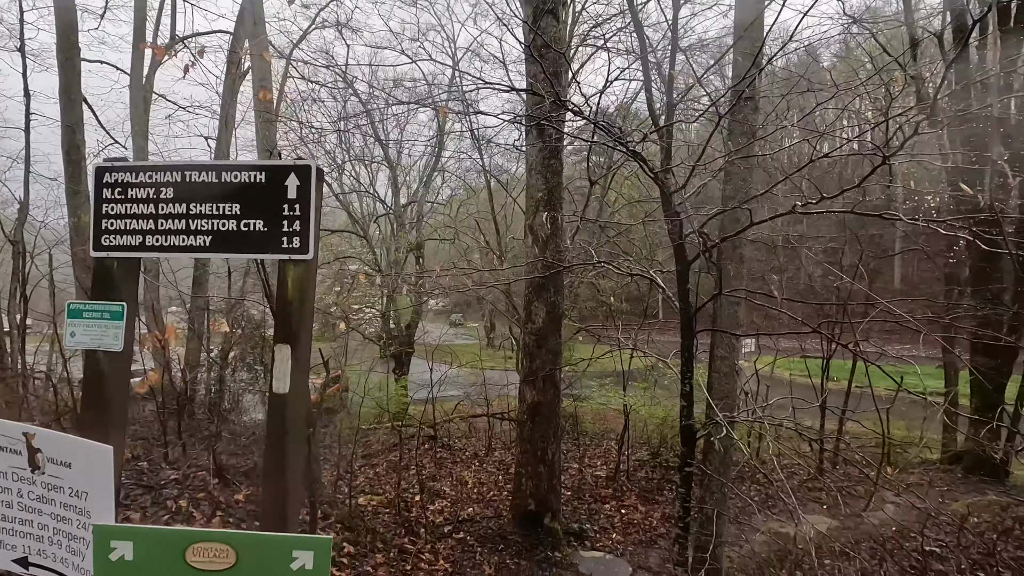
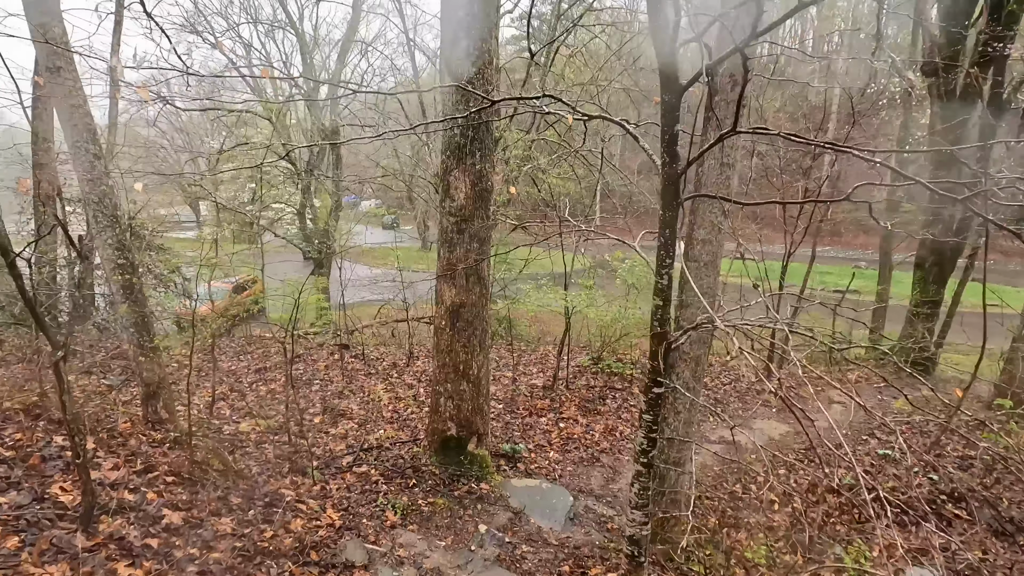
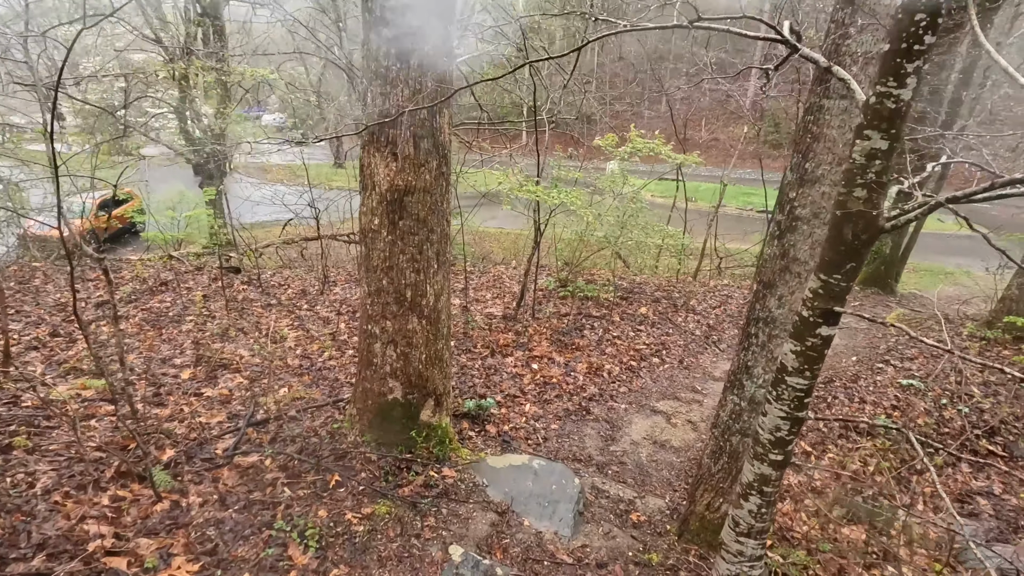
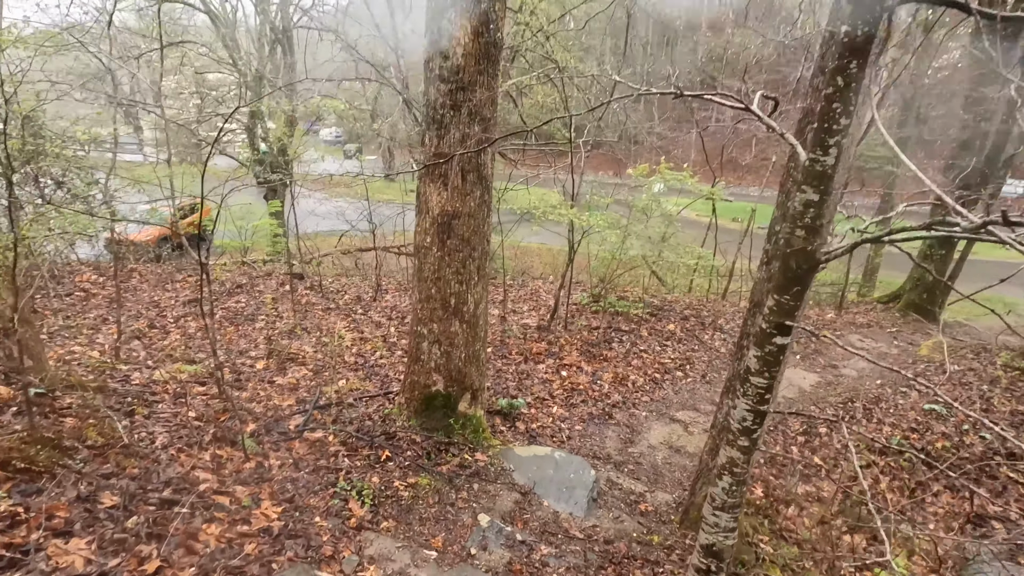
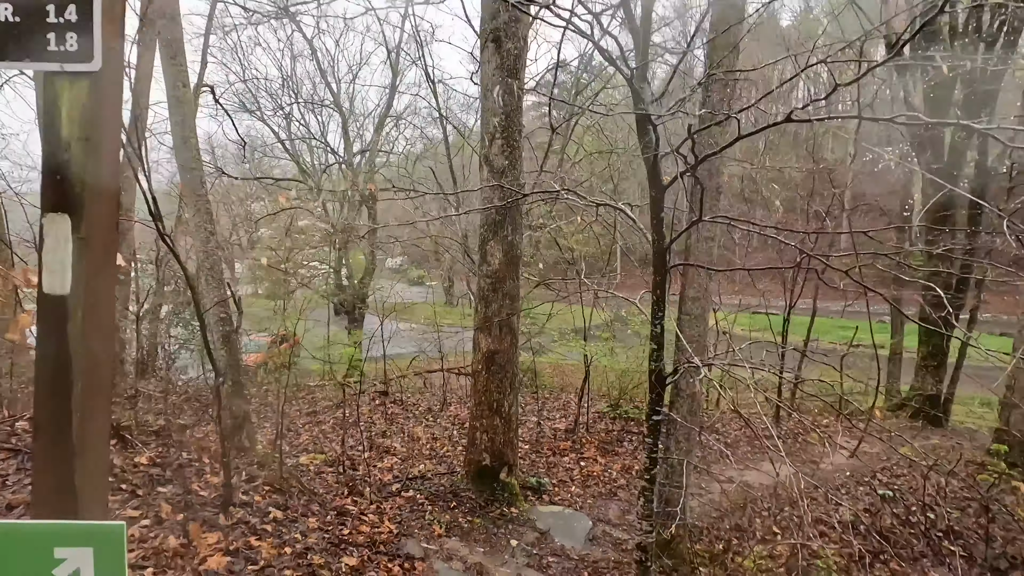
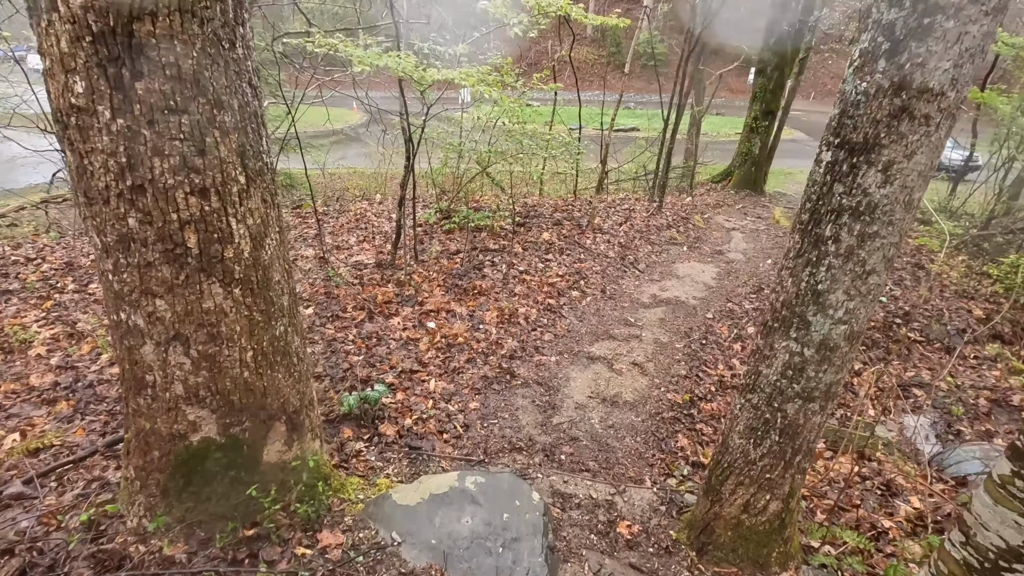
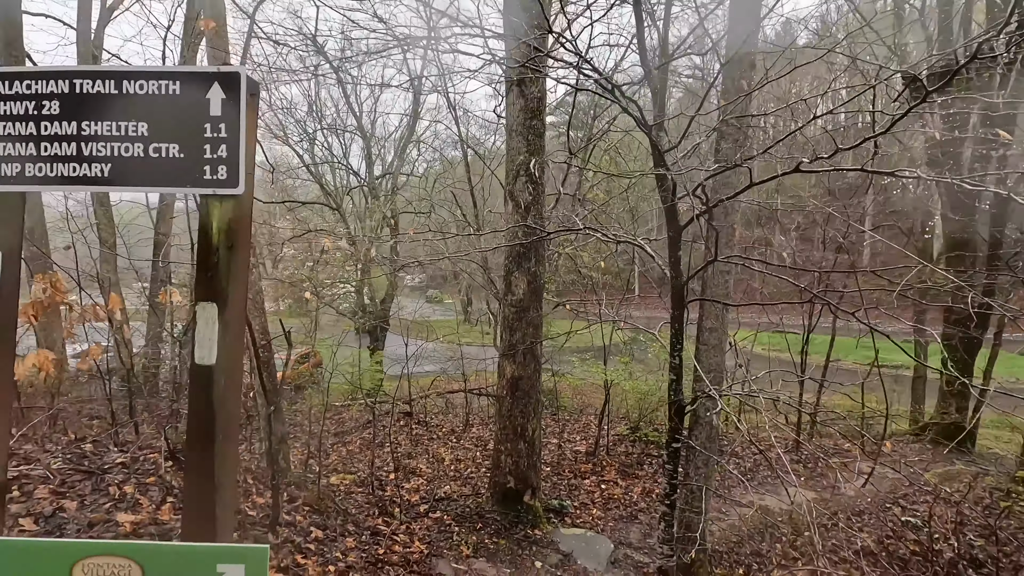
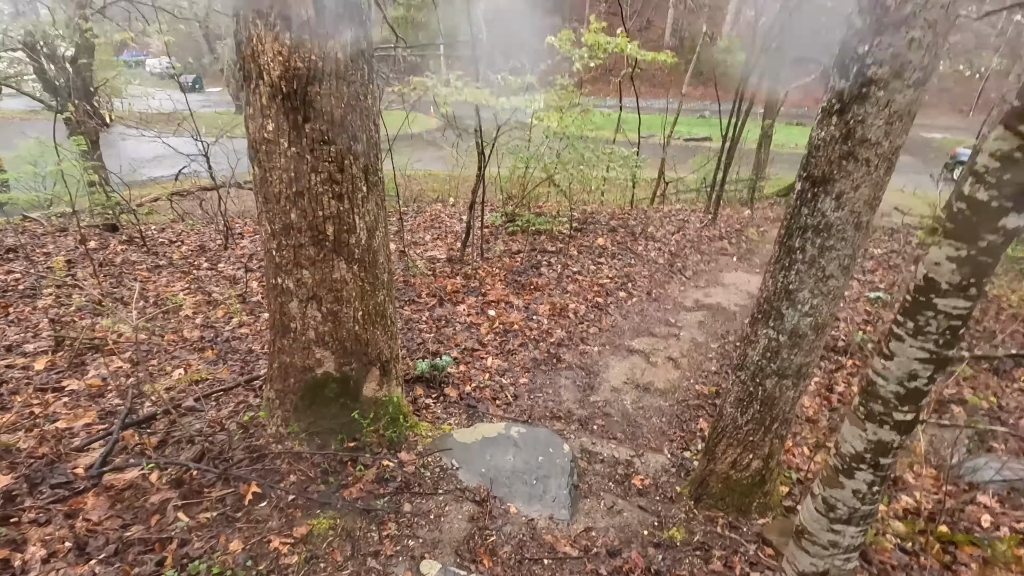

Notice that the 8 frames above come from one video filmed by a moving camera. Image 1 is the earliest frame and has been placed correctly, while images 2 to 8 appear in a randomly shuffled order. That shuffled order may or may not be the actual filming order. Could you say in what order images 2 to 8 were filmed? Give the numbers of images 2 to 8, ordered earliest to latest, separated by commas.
7, 5, 2, 4, 3, 8, 6
